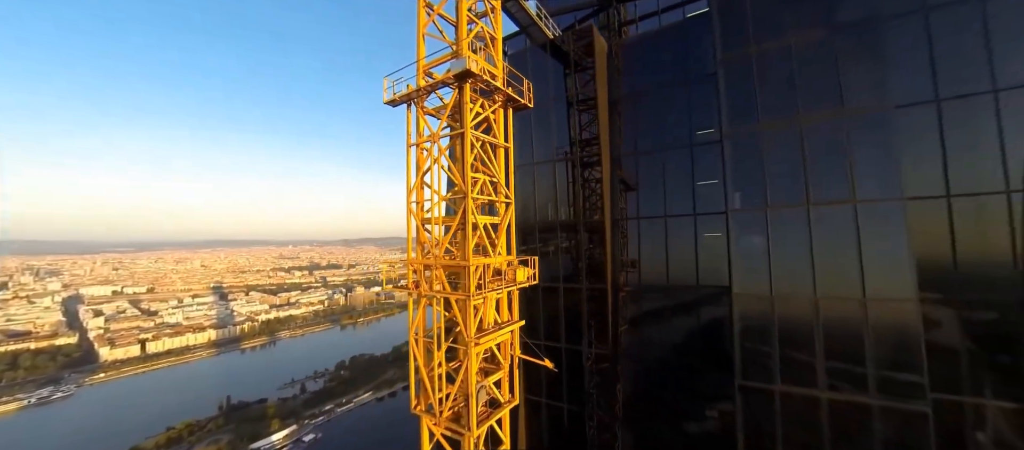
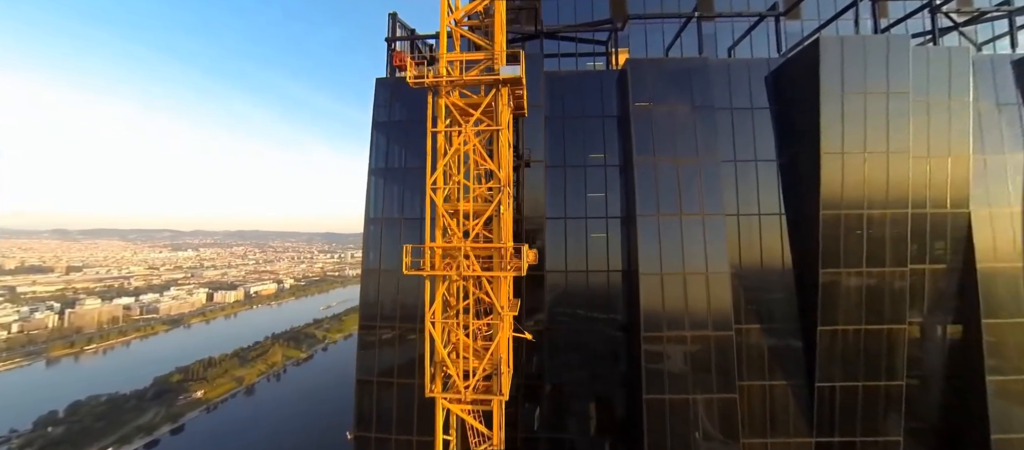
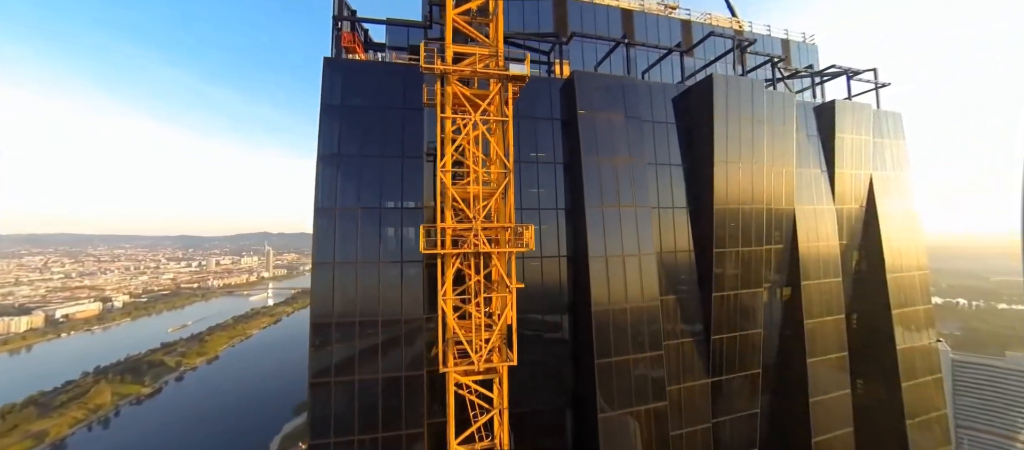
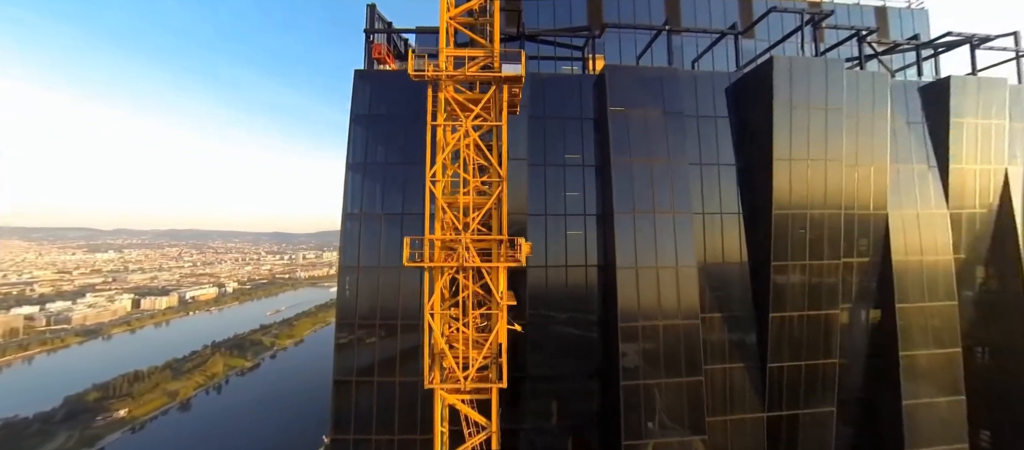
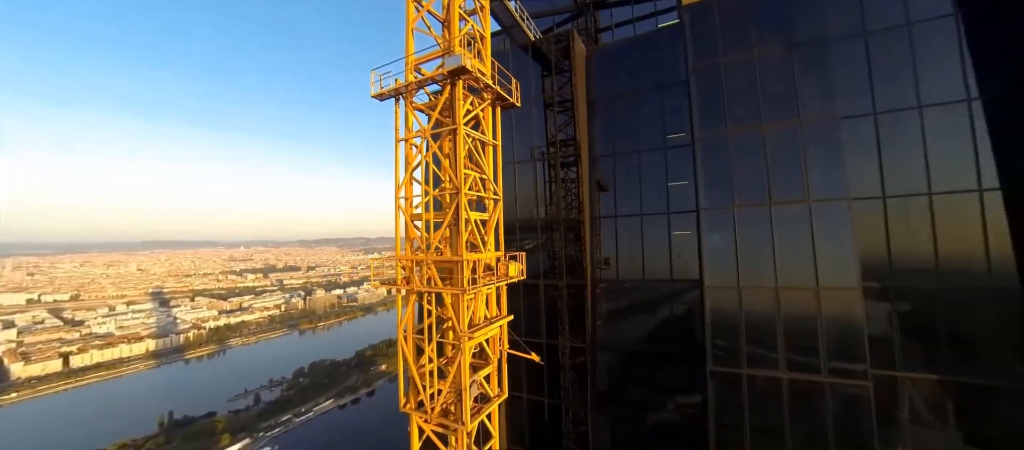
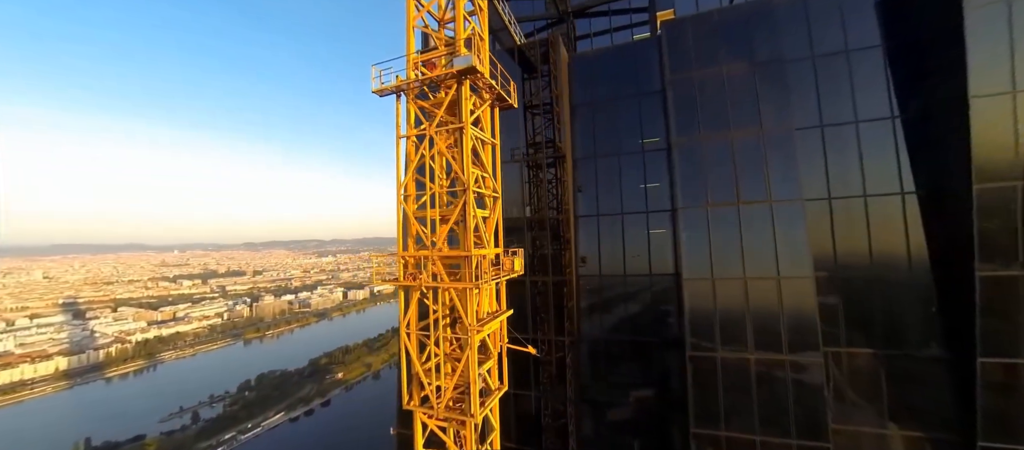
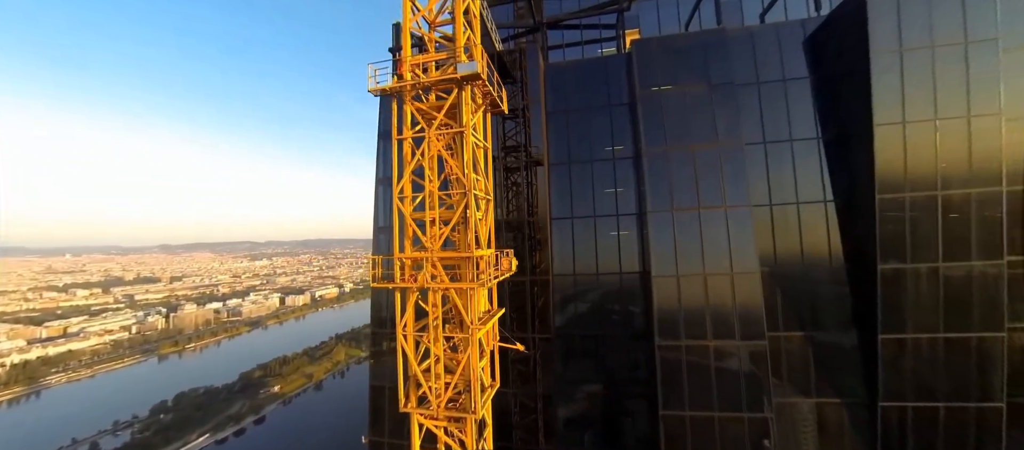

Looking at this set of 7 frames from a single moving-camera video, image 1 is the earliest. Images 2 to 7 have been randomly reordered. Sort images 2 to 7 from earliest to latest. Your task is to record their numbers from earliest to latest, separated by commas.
5, 6, 7, 2, 4, 3
